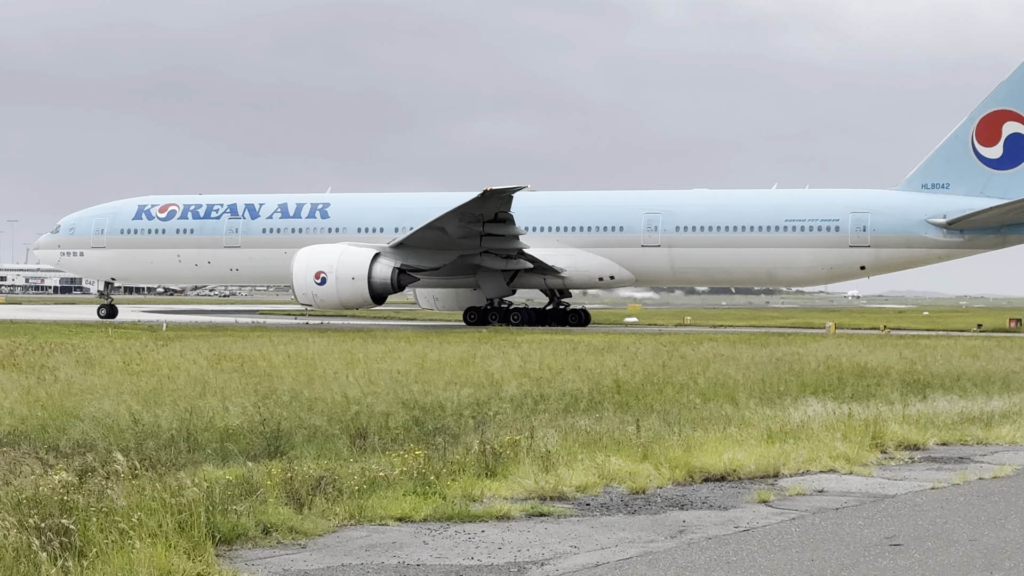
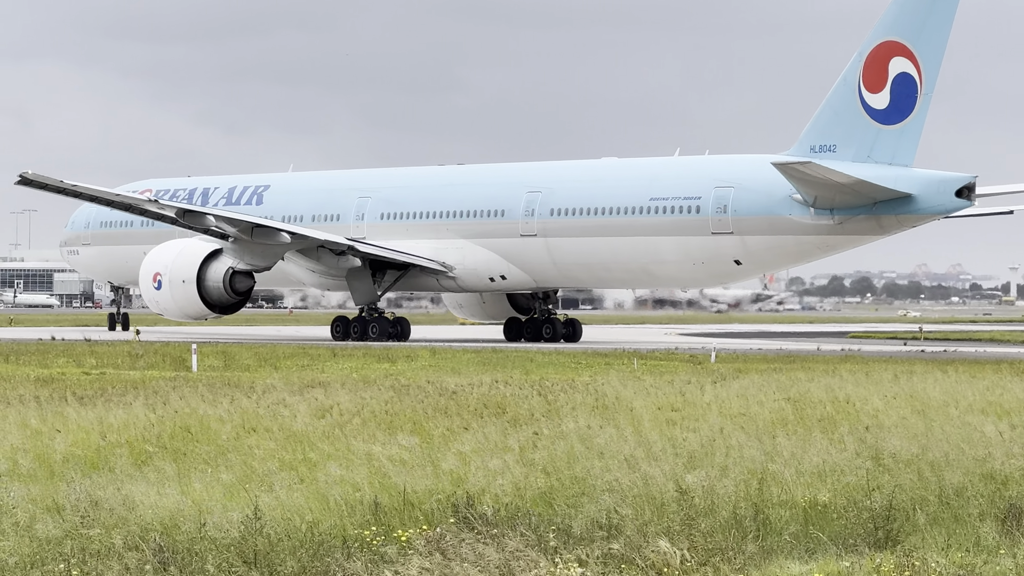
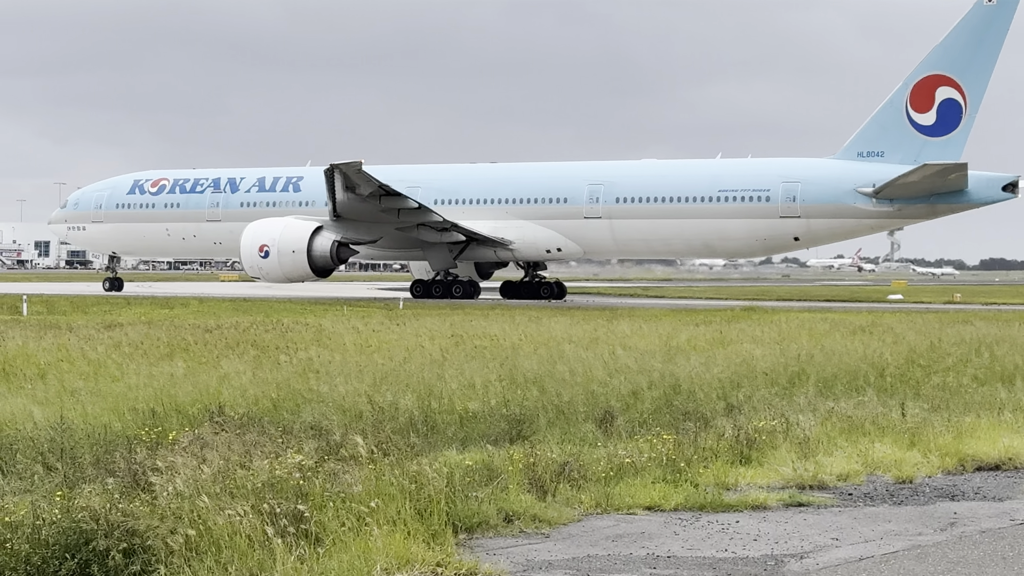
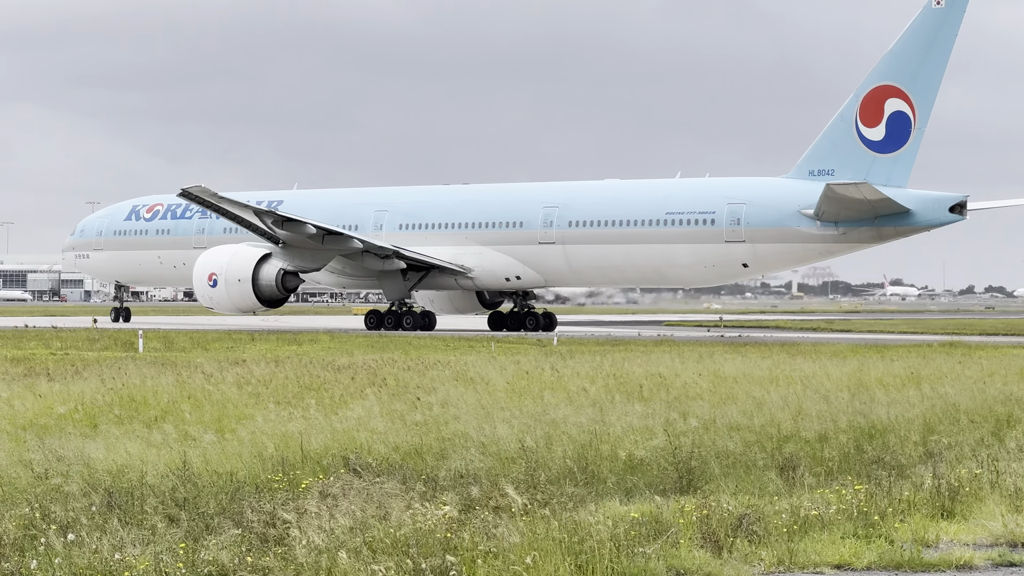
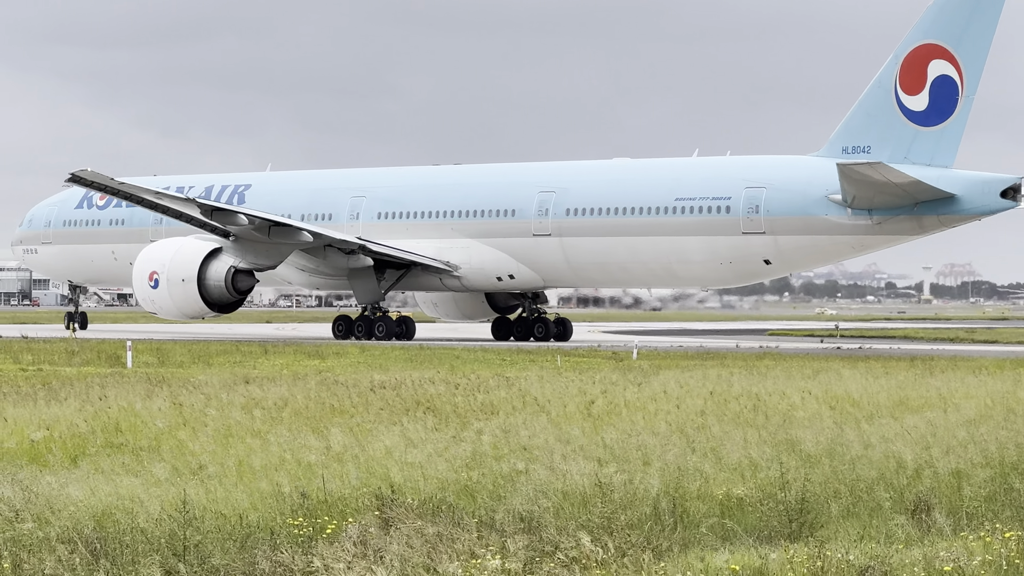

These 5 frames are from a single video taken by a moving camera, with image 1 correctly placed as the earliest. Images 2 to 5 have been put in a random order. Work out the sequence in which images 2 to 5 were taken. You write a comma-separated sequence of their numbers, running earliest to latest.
3, 4, 5, 2
